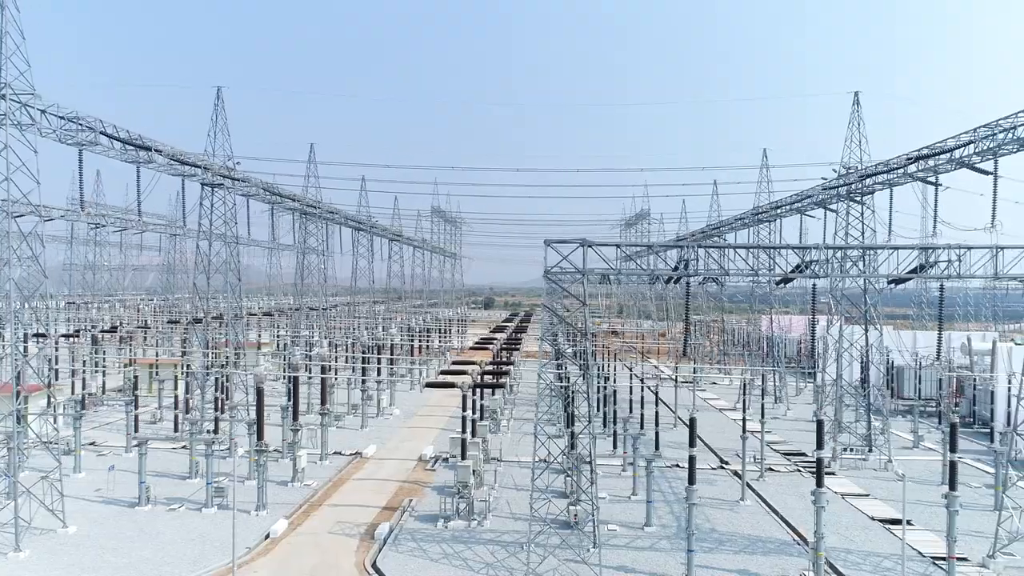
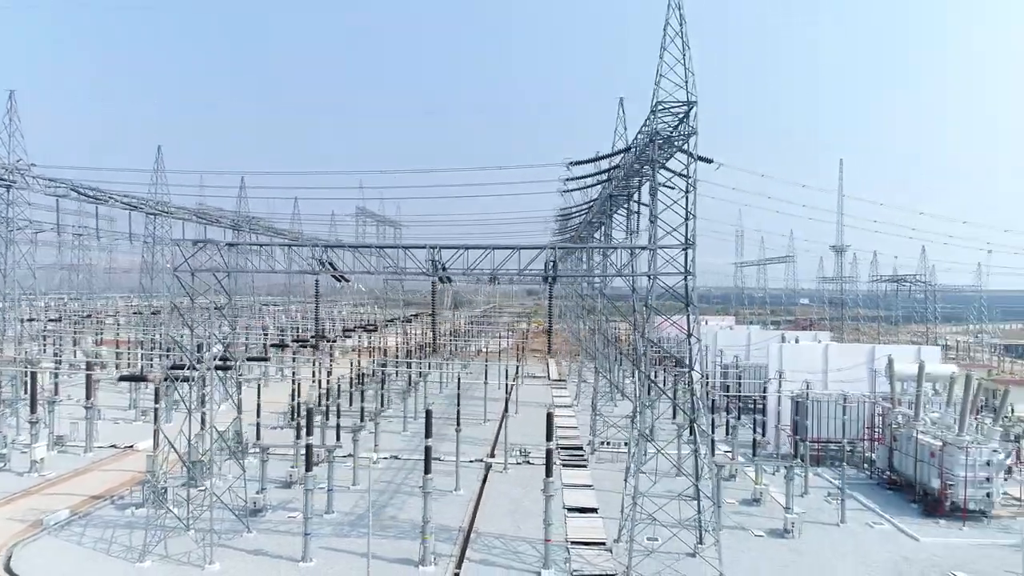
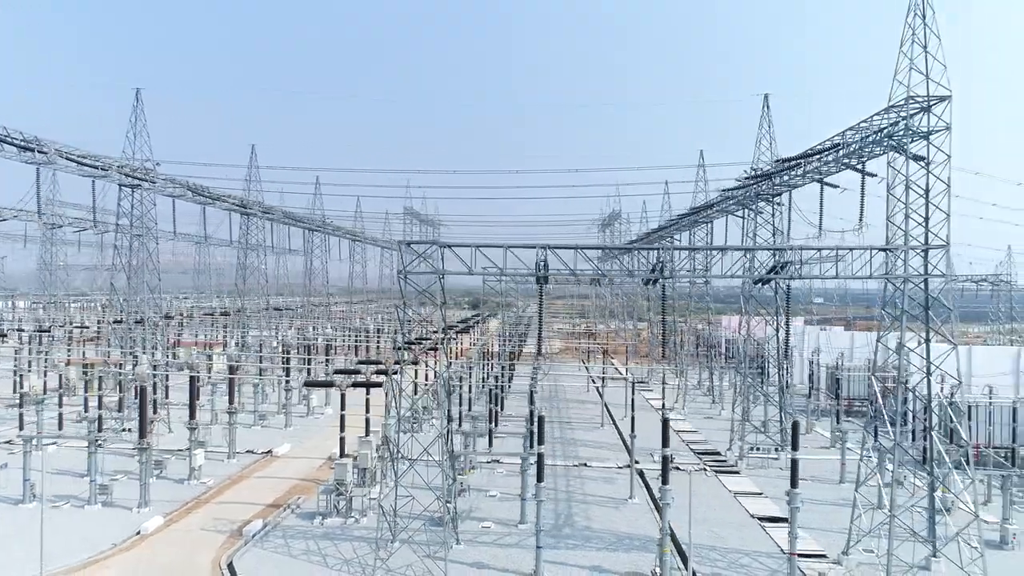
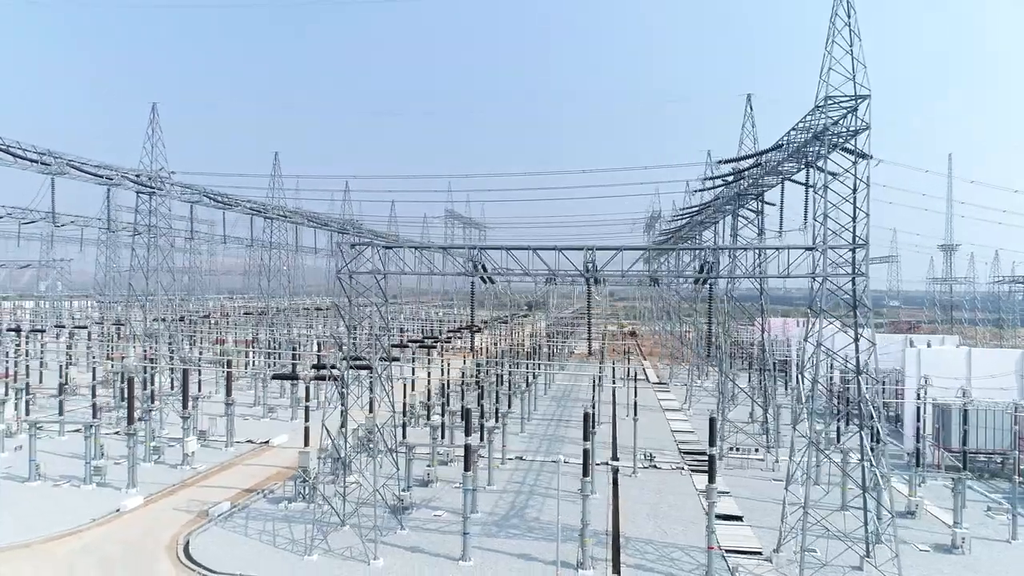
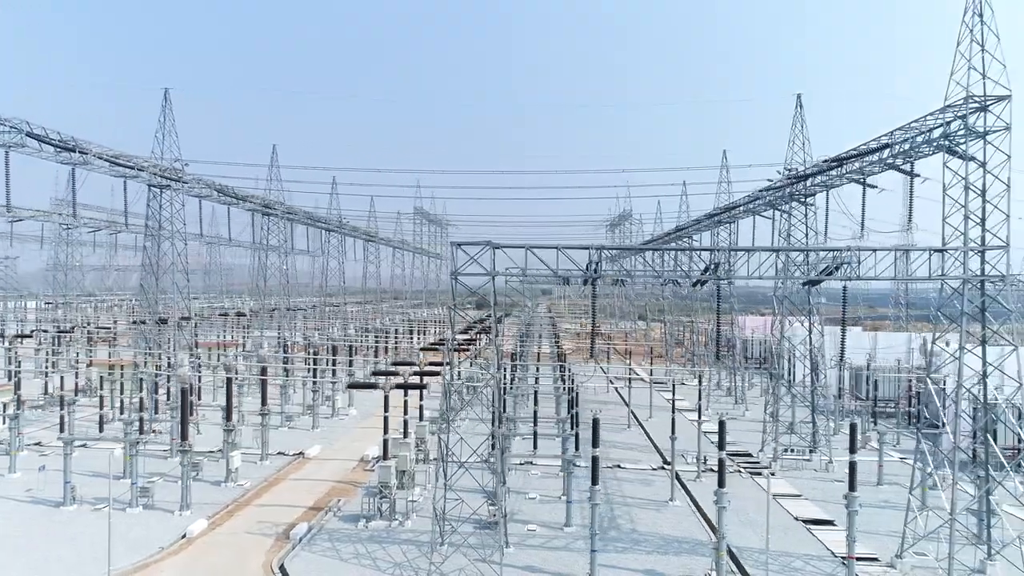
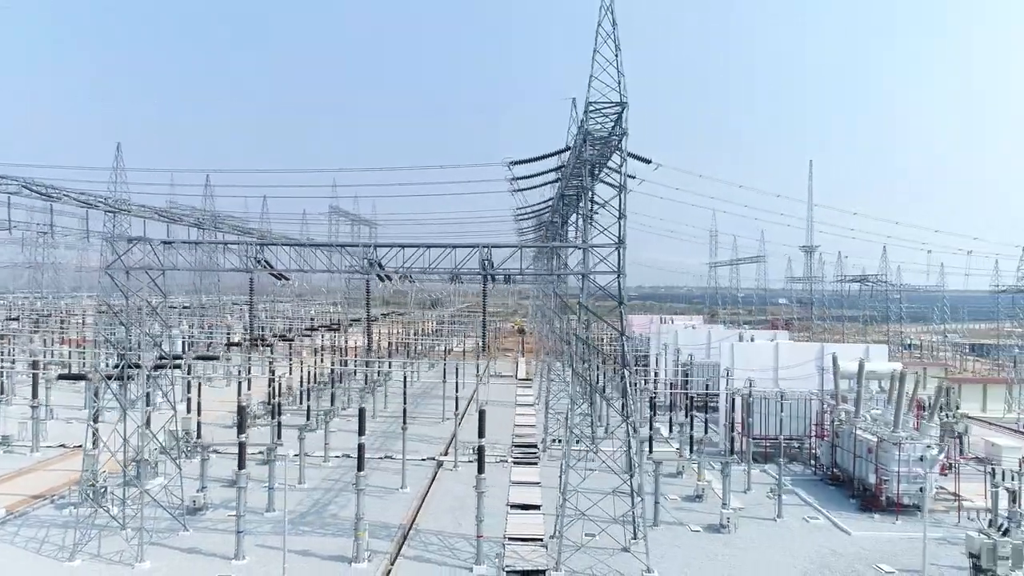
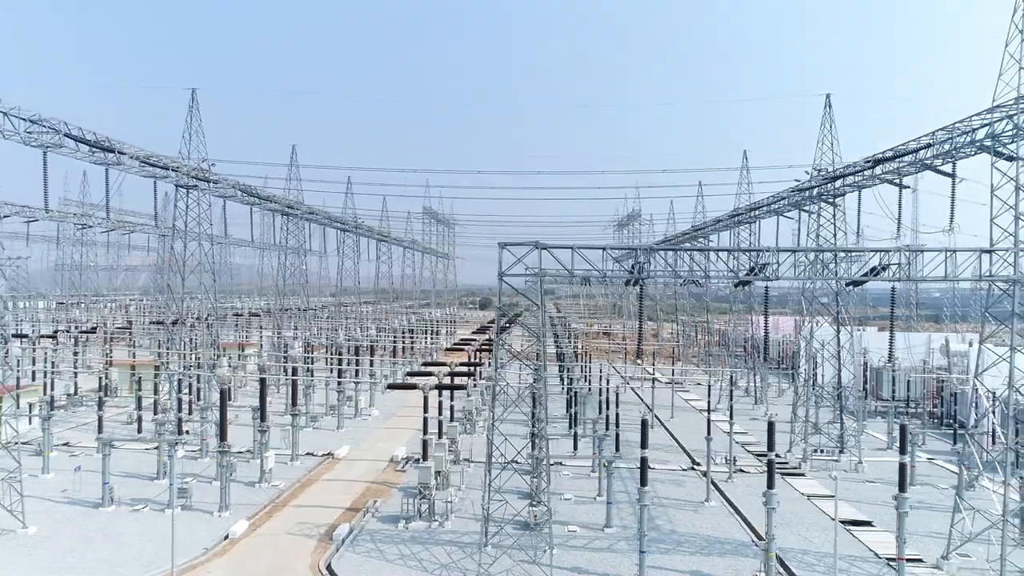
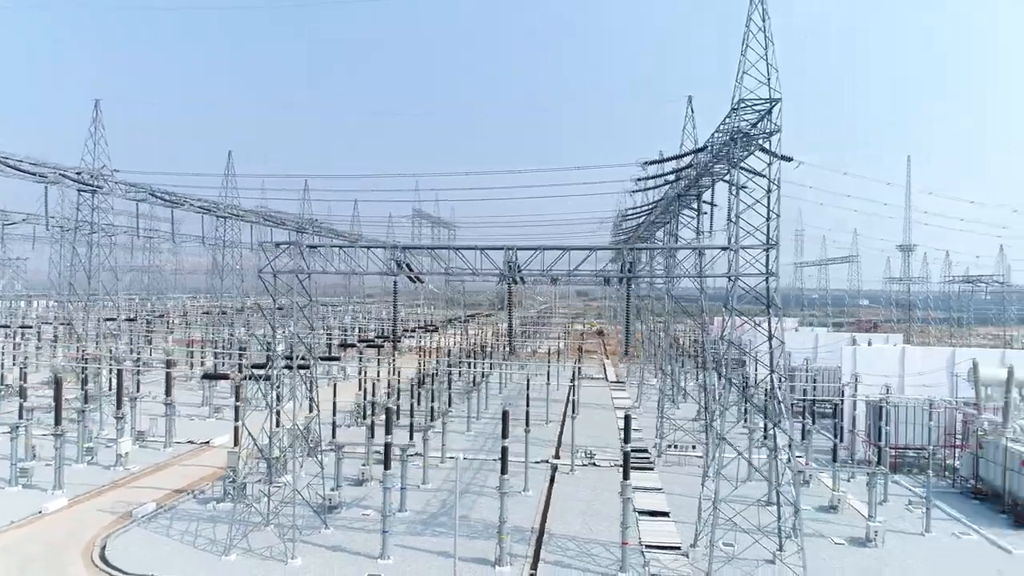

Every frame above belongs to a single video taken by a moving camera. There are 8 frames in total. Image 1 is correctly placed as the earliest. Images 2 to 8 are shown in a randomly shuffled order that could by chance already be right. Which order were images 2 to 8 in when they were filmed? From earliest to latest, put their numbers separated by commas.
7, 5, 3, 4, 8, 2, 6
